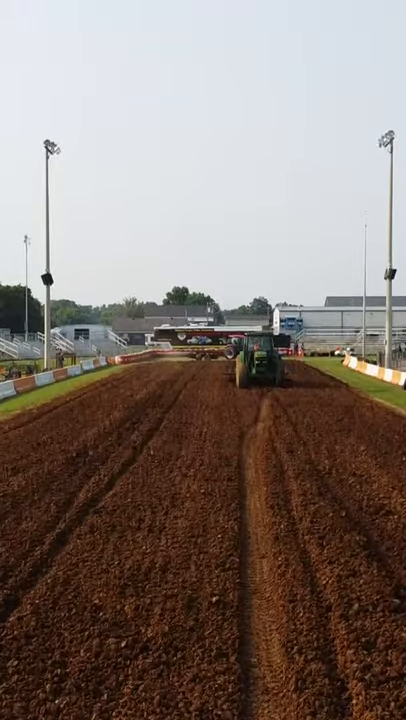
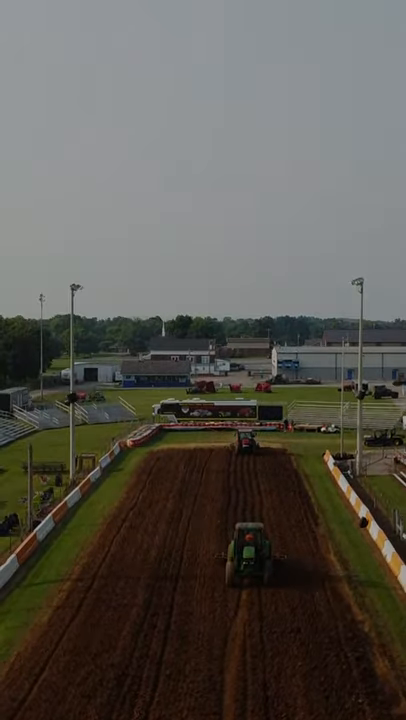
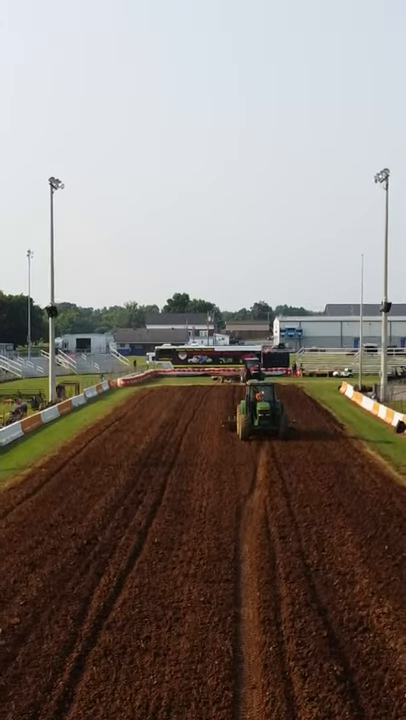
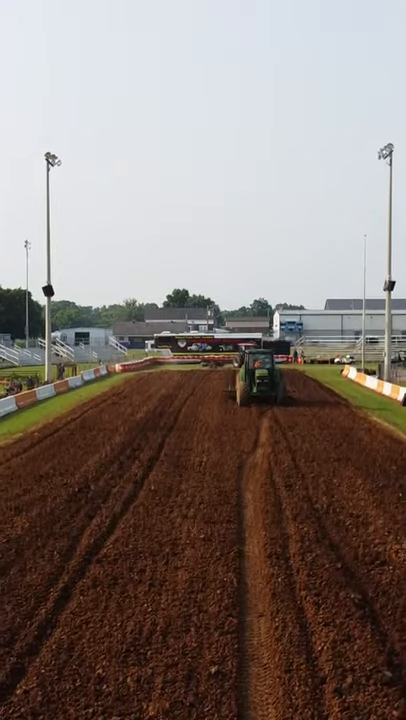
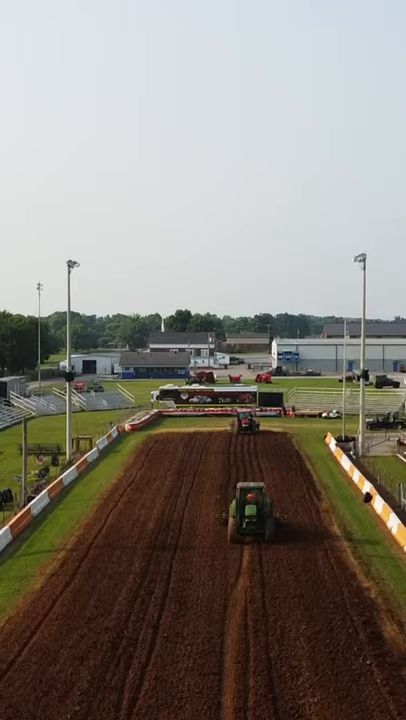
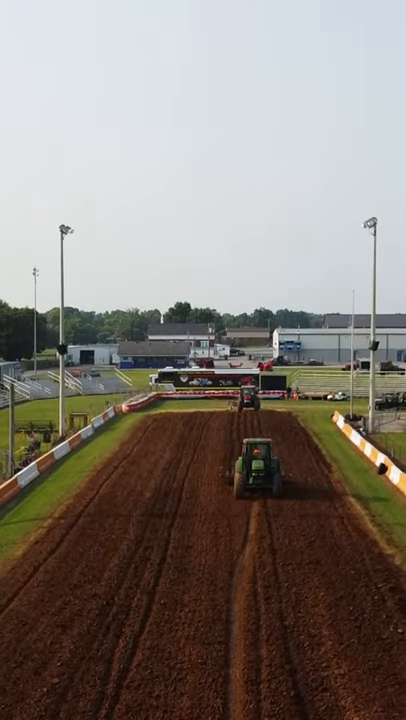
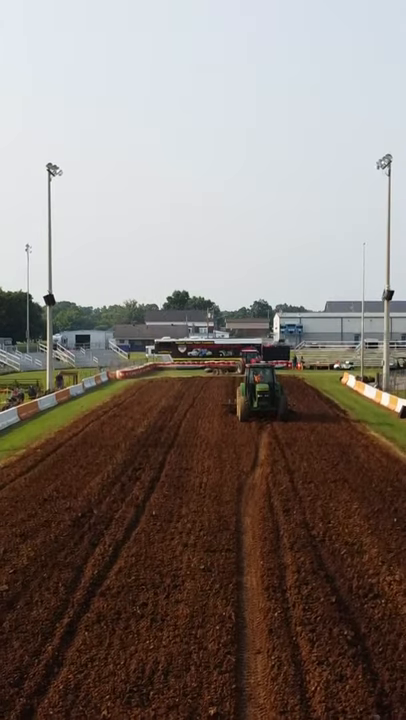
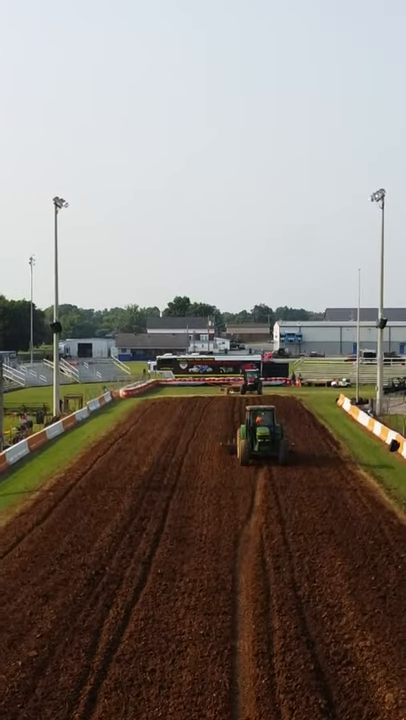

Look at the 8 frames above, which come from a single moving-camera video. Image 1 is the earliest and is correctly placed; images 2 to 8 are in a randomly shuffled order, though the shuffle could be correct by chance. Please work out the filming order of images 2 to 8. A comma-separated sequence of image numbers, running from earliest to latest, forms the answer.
4, 7, 3, 8, 6, 5, 2
